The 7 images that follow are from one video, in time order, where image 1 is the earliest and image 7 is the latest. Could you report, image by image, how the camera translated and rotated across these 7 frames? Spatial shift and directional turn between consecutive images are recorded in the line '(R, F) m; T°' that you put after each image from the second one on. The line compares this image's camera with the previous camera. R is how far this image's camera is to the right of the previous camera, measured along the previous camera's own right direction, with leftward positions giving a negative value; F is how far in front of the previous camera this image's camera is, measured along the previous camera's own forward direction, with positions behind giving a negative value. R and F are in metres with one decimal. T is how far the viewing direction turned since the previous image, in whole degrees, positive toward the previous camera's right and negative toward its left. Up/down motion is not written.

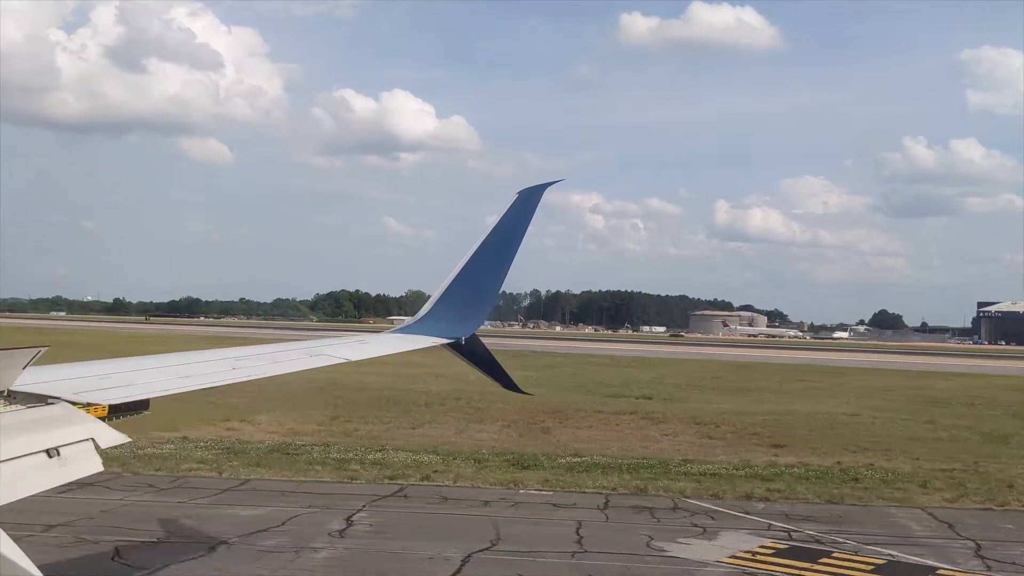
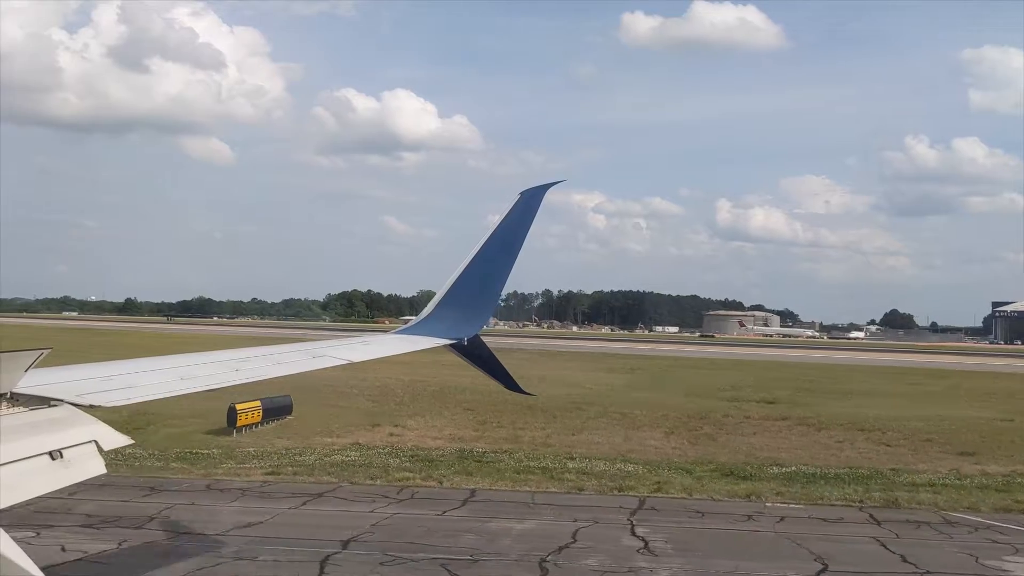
(-1.7, +0.4) m; -1°
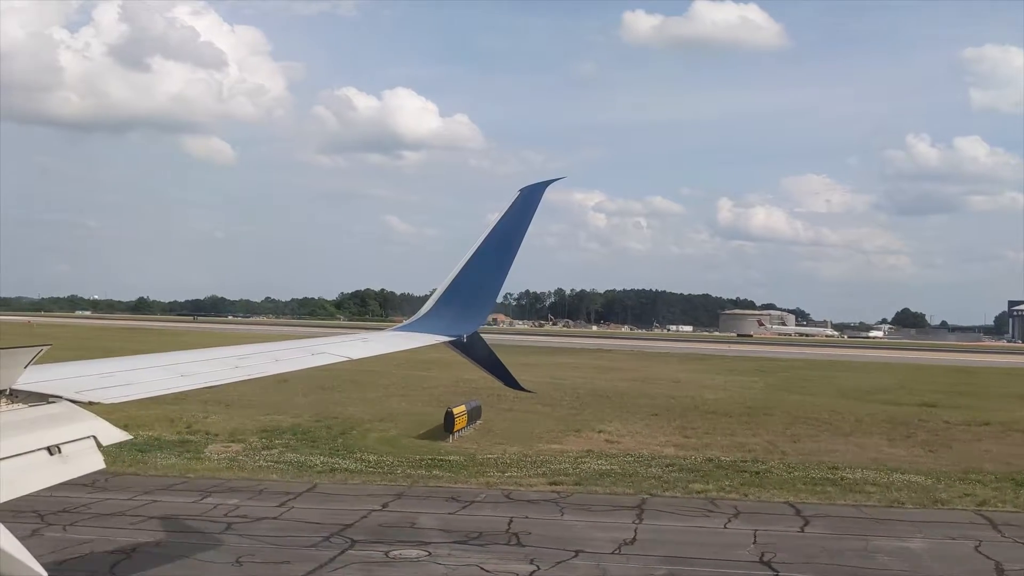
(-2.2, +0.5) m; -1°
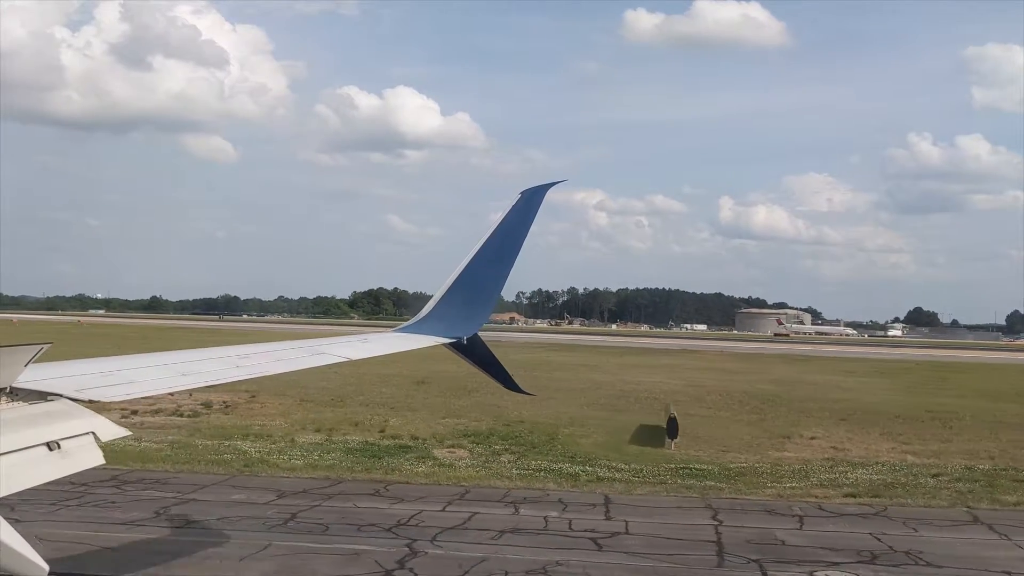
(-2.1, +0.4) m; -1°
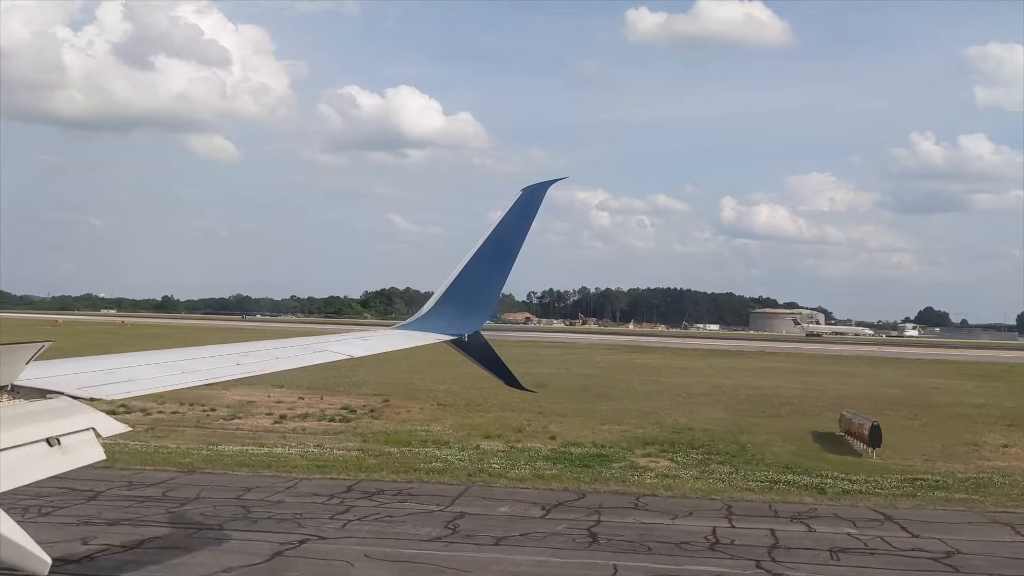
(-1.8, +0.4) m; -1°
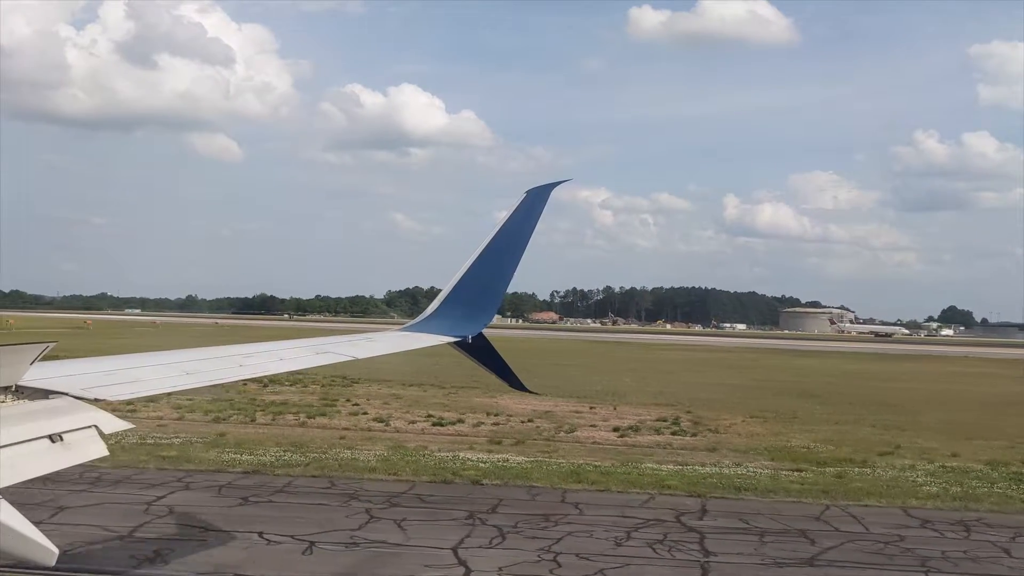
(-3.9, +0.7) m; -2°
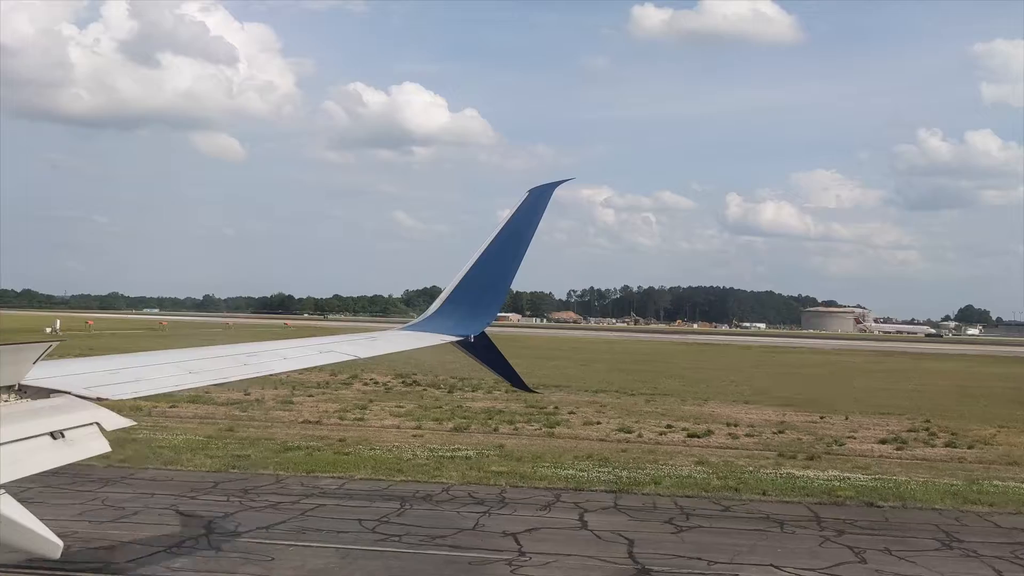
(-2.8, +0.5) m; -1°
